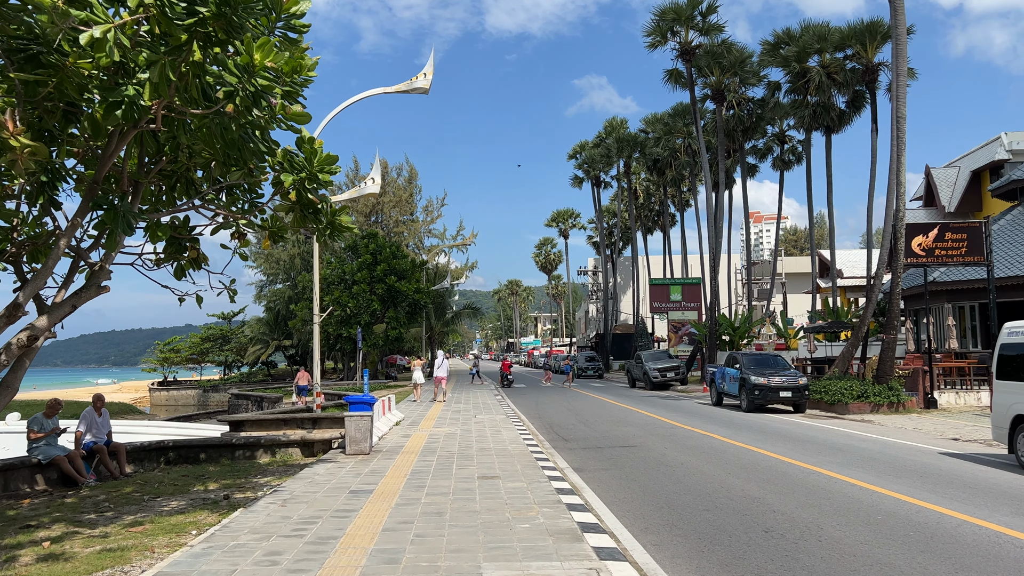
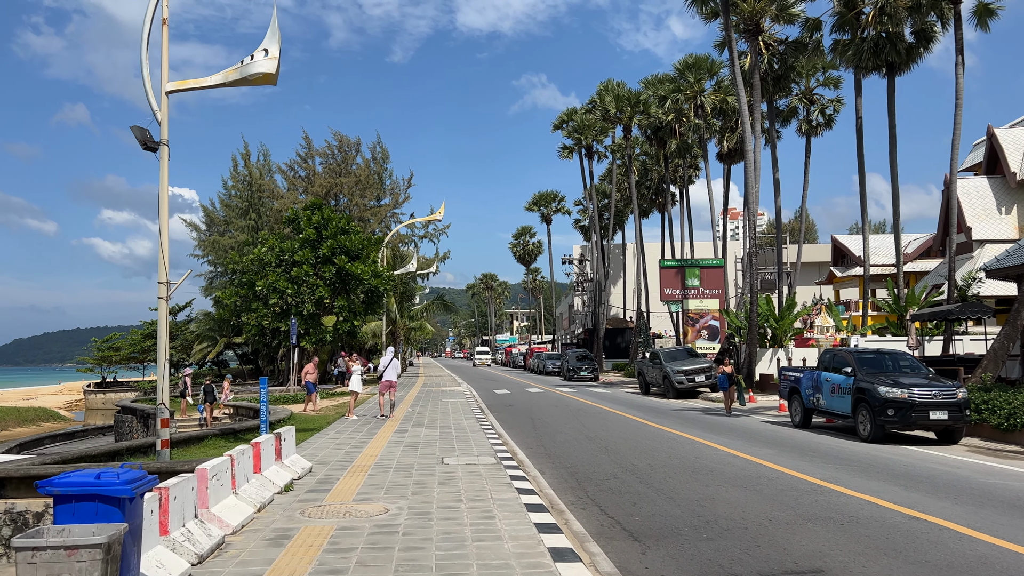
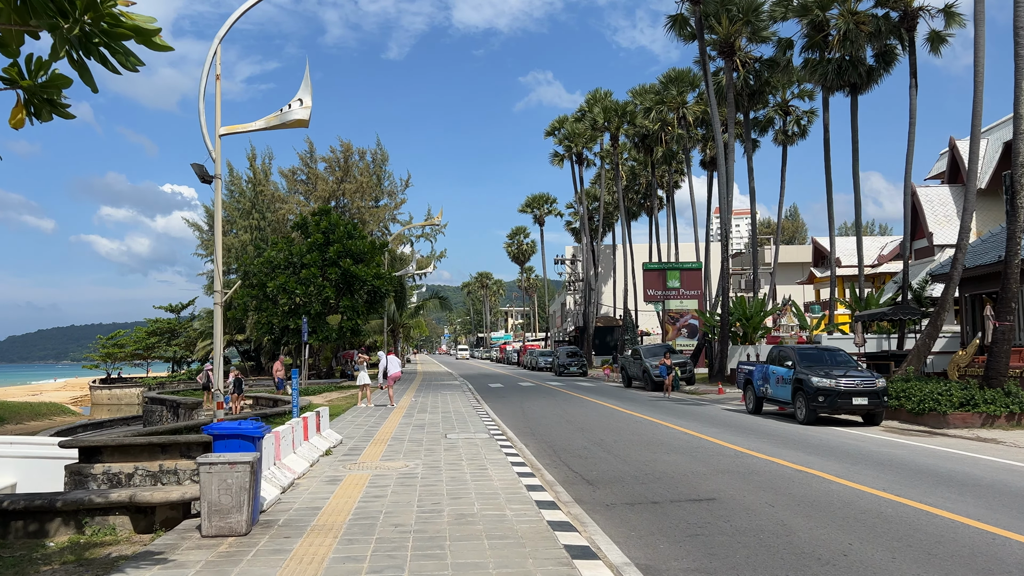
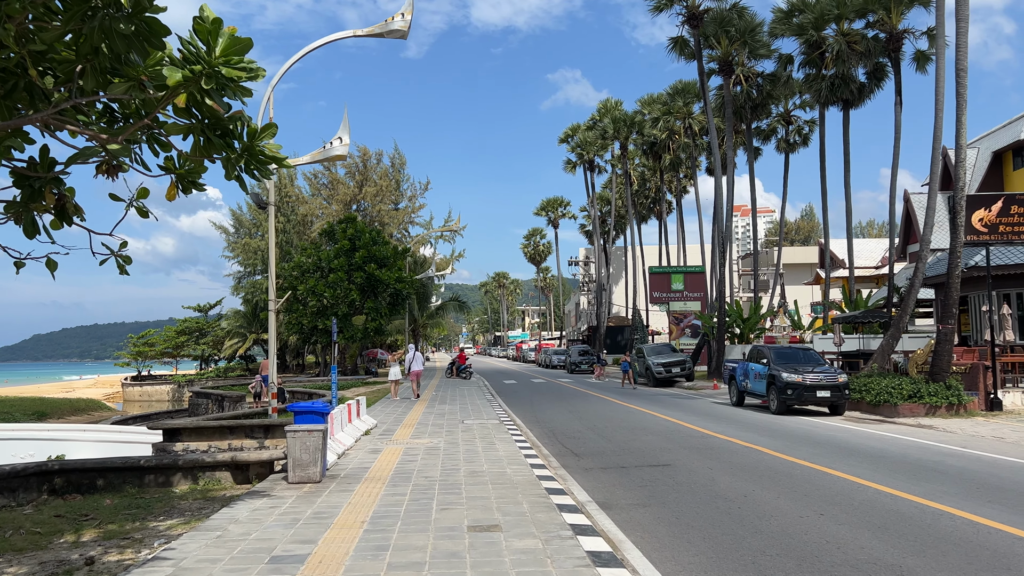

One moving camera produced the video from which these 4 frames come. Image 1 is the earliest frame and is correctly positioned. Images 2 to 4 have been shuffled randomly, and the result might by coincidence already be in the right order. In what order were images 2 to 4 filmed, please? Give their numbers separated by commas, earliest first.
4, 3, 2
